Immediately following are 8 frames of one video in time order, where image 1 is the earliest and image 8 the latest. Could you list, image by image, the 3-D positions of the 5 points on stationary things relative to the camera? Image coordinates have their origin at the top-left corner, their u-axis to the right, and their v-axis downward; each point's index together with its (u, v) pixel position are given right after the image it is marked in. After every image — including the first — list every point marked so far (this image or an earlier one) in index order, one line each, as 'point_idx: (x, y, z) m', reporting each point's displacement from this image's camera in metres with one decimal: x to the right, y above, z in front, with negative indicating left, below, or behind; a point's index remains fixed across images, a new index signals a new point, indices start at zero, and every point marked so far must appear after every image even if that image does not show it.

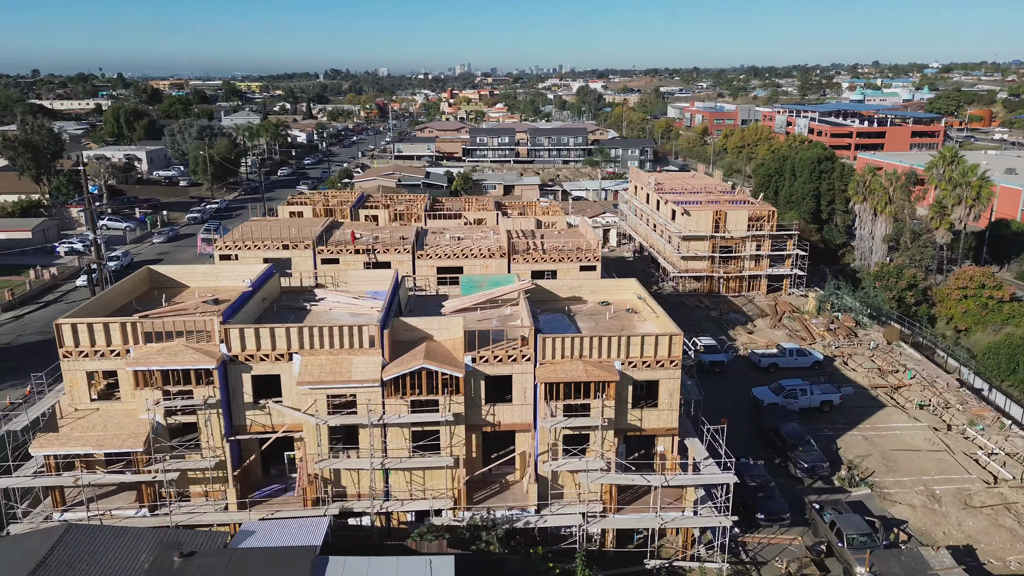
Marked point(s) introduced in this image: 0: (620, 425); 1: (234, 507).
0: (+2.8, -3.5, +18.5) m
1: (-6.6, -5.2, +17.4) m
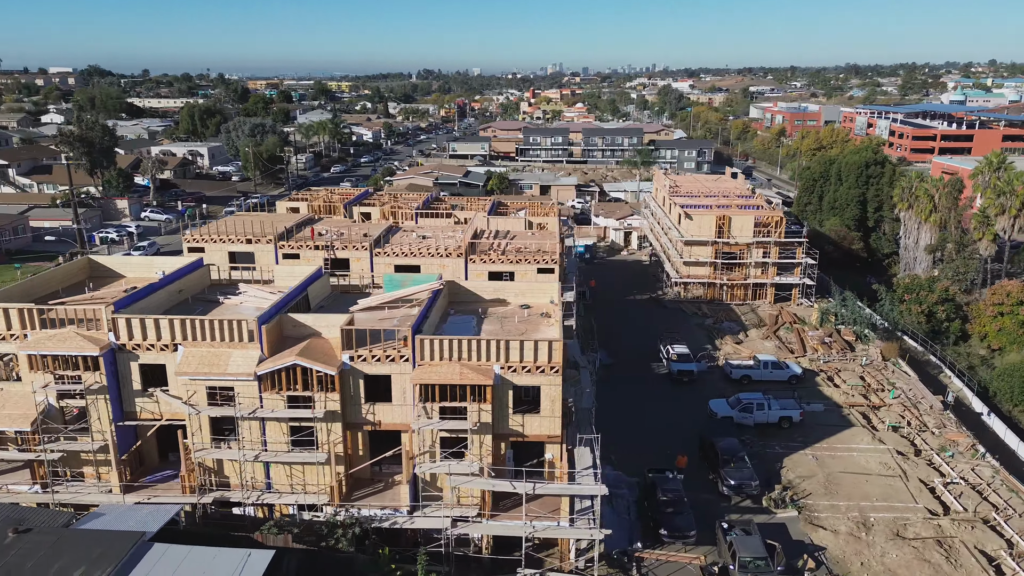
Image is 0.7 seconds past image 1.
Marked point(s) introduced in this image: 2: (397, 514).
0: (-0.2, -3.5, +18.3) m
1: (-9.8, -5.0, +18.1) m
2: (-2.8, -5.5, +17.8) m
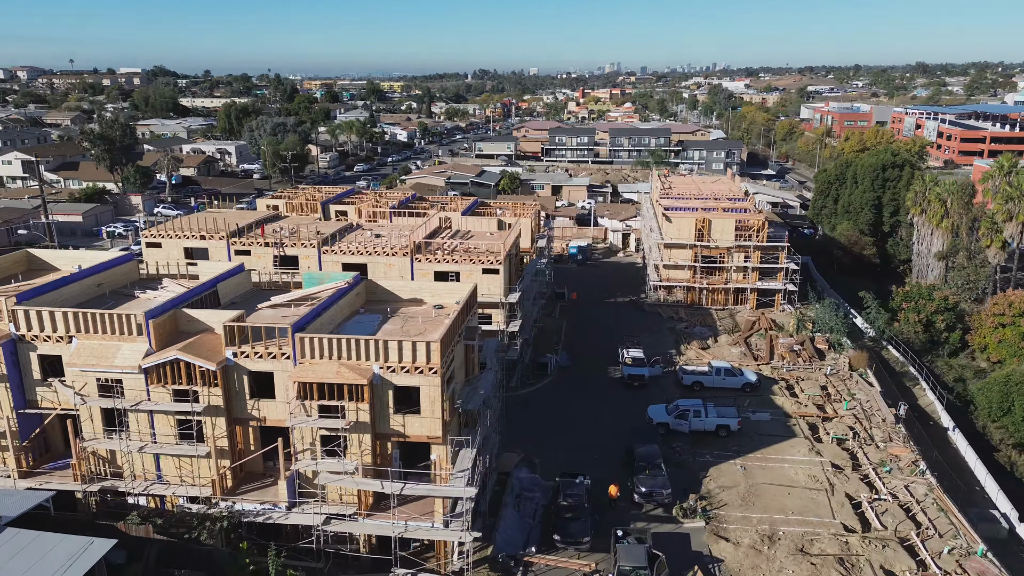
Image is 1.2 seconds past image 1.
0: (-3.3, -3.5, +18.3) m
1: (-12.8, -4.8, +18.9) m
2: (-5.8, -5.5, +18.0) m
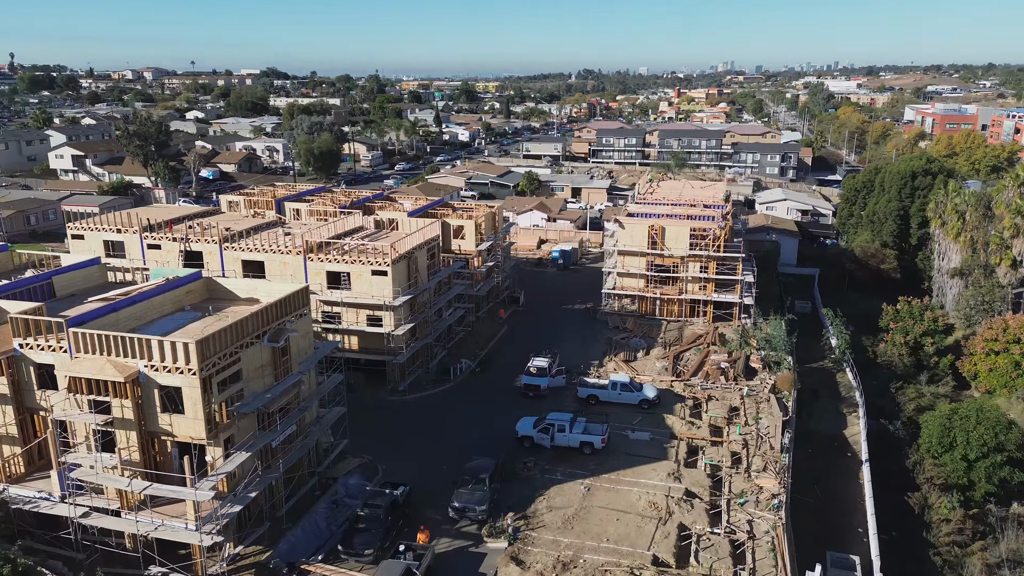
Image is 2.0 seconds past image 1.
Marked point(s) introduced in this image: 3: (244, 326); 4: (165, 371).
0: (-9.1, -3.5, +18.5) m
1: (-18.6, -4.4, +20.2) m
2: (-11.8, -5.3, +18.6) m
3: (-7.1, -1.0, +19.6) m
4: (-8.6, -2.0, +18.1) m
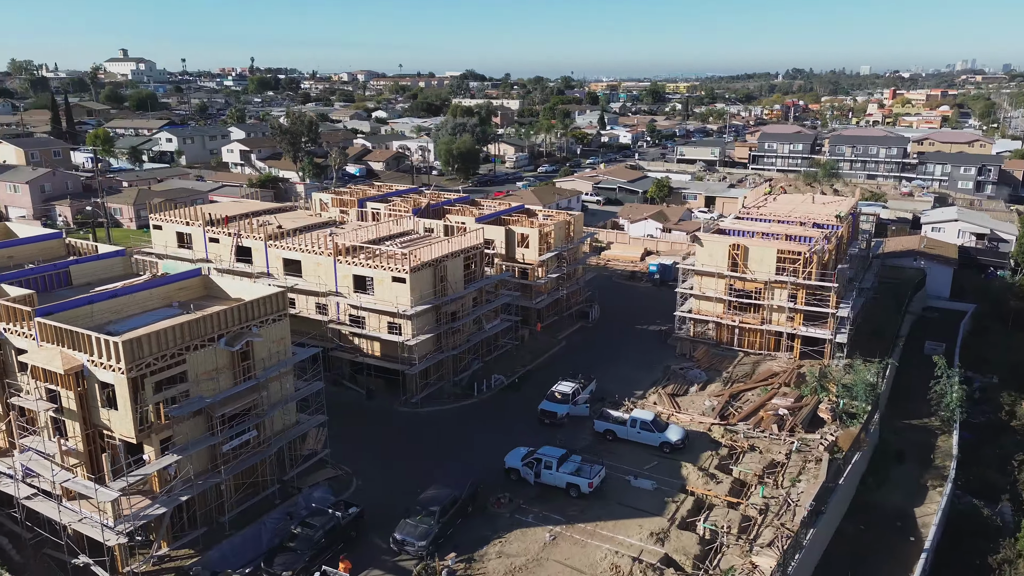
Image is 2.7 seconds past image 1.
0: (-10.9, -3.4, +19.1) m
1: (-19.7, -3.7, +23.0) m
2: (-13.6, -5.1, +19.8) m
3: (-8.5, -1.1, +19.6) m
4: (-10.3, -2.0, +18.5) m
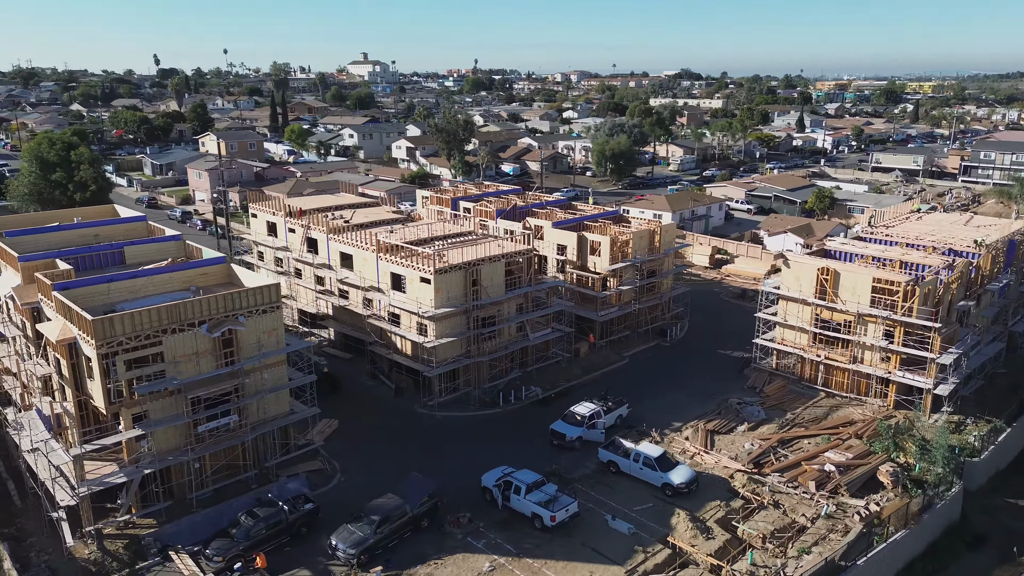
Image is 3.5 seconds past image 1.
0: (-12.3, -2.9, +21.0) m
1: (-19.7, -2.6, +27.2) m
2: (-14.8, -4.3, +22.4) m
3: (-9.7, -0.7, +20.9) m
4: (-11.8, -1.5, +20.3) m
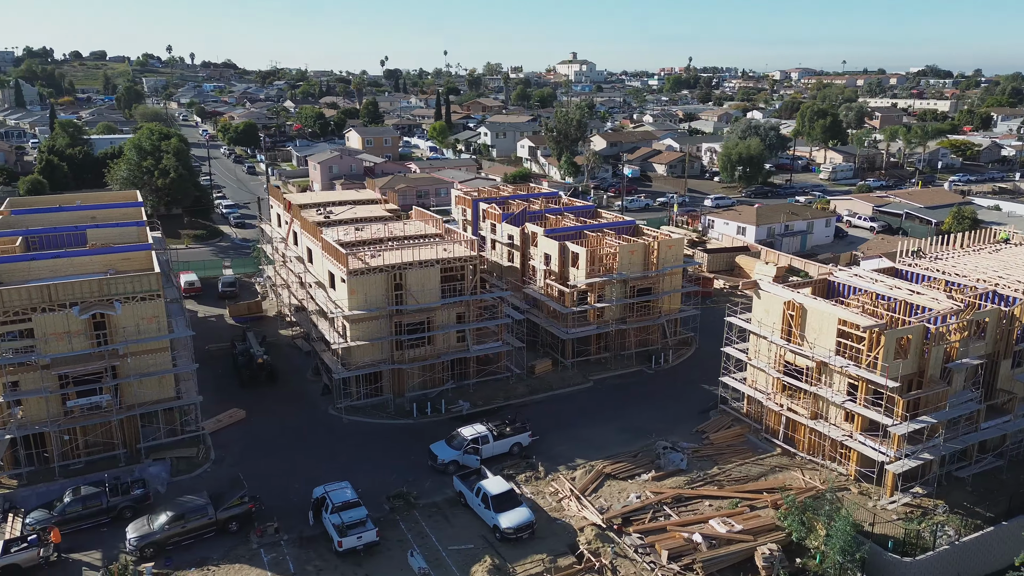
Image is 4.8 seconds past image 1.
0: (-17.1, -2.1, +23.4) m
1: (-22.5, -1.3, +31.3) m
2: (-19.3, -3.4, +25.5) m
3: (-14.5, -0.2, +22.5) m
4: (-16.7, -0.8, +22.6) m
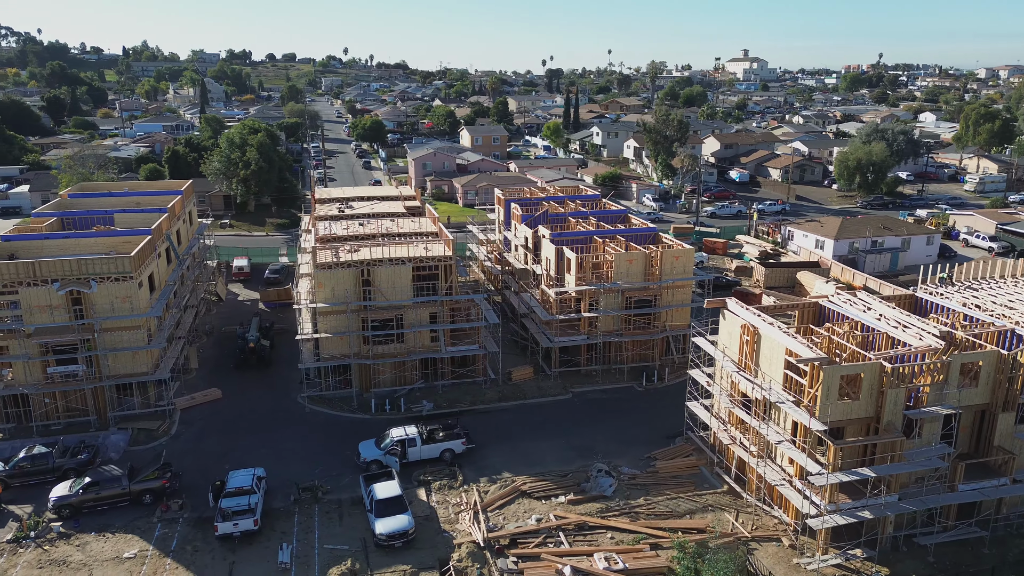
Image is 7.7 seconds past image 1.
0: (-19.2, -1.2, +26.6) m
1: (-22.7, -0.1, +35.5) m
2: (-20.9, -2.3, +29.1) m
3: (-16.7, +0.6, +25.2) m
4: (-18.9, +0.2, +25.7) m
